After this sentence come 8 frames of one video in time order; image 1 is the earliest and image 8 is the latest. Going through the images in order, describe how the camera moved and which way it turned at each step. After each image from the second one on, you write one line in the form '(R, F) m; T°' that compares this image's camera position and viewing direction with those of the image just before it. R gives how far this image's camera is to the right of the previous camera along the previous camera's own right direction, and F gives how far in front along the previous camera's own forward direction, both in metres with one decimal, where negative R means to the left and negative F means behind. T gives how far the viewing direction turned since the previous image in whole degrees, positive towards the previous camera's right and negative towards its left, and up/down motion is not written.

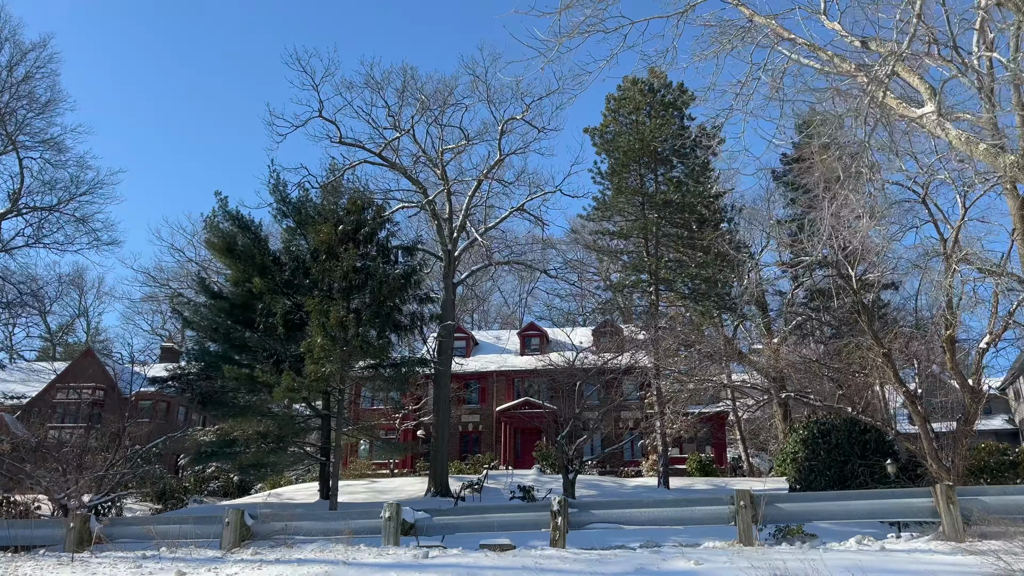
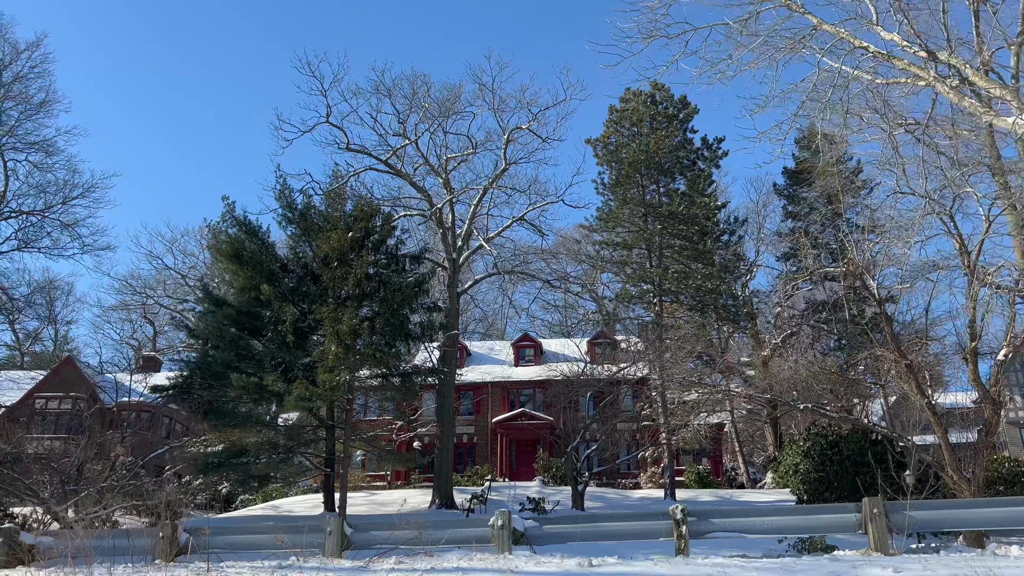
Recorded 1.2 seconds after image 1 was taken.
(-0.9, +0.1) m; +2°
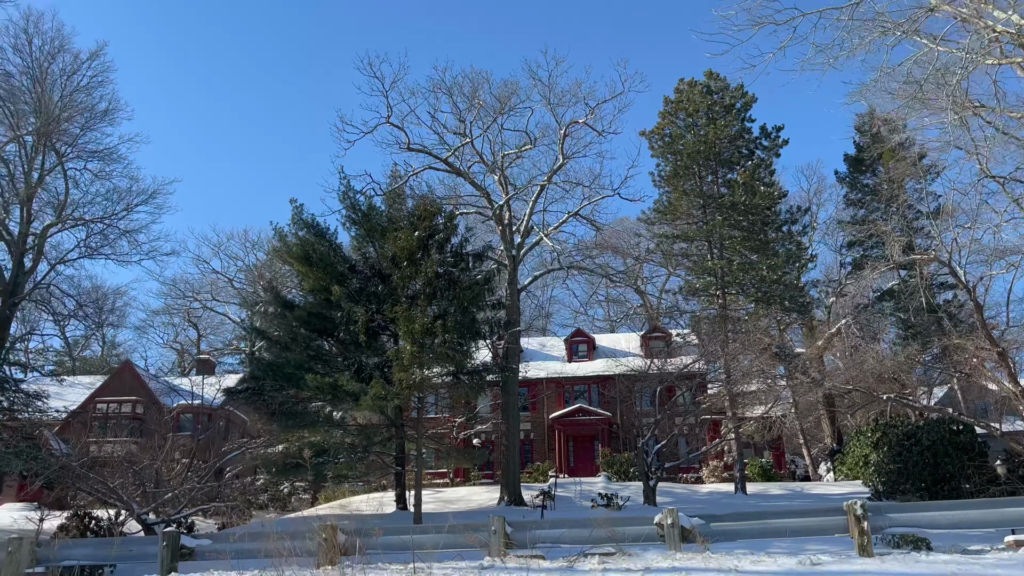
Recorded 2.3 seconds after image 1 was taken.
(-0.8, 0.0) m; -2°
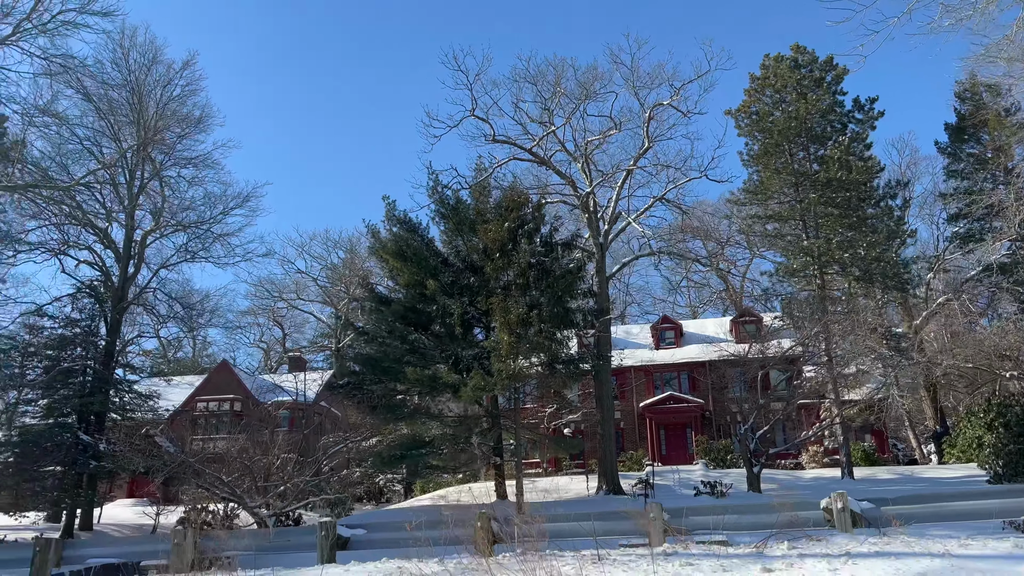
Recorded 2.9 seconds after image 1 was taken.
(-0.5, 0.0) m; -5°
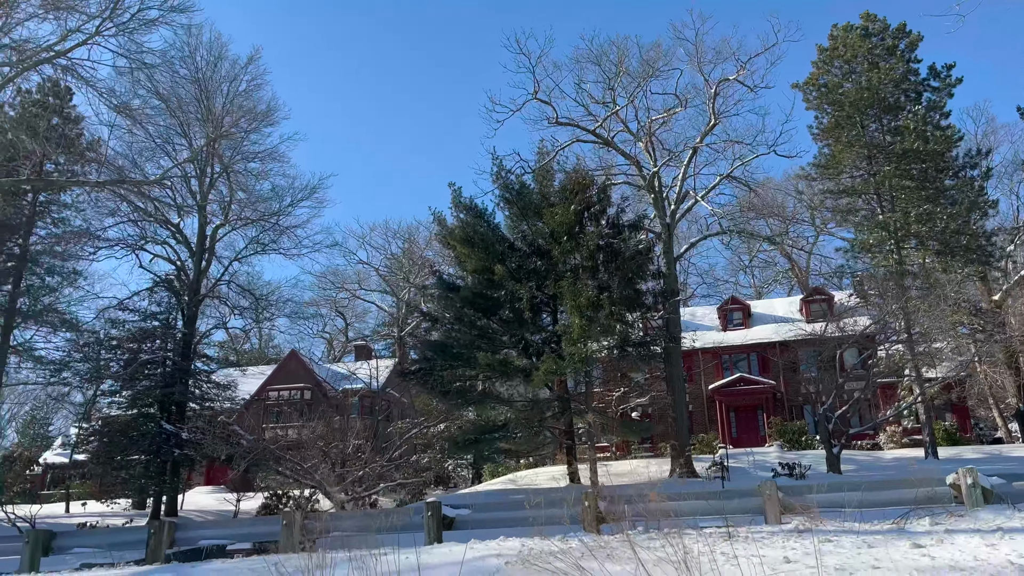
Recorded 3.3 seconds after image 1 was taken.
(-0.3, 0.0) m; -4°
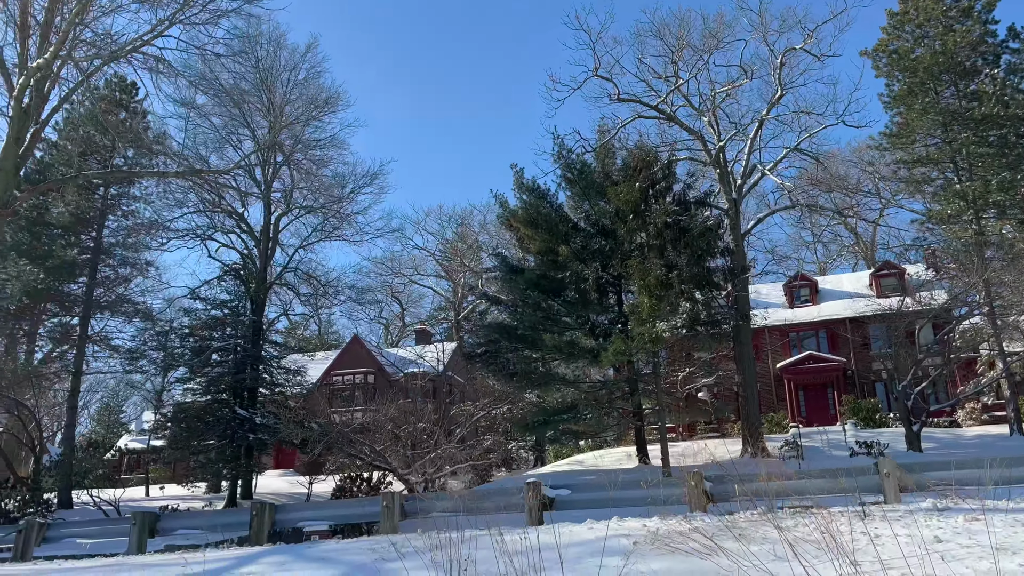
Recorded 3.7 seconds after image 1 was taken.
(-0.3, +0.1) m; -4°
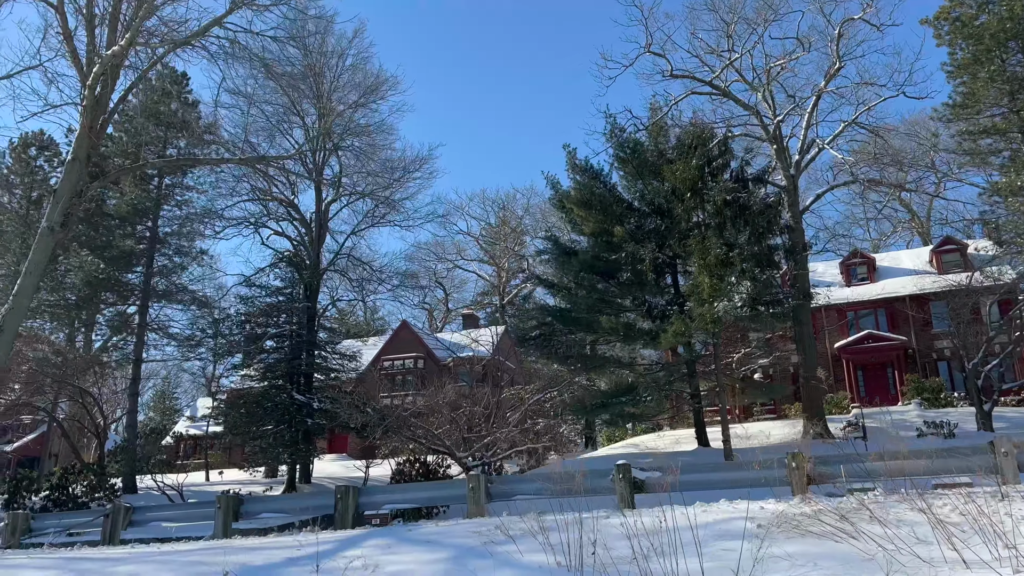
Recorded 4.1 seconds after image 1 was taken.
(-0.3, +0.1) m; -3°
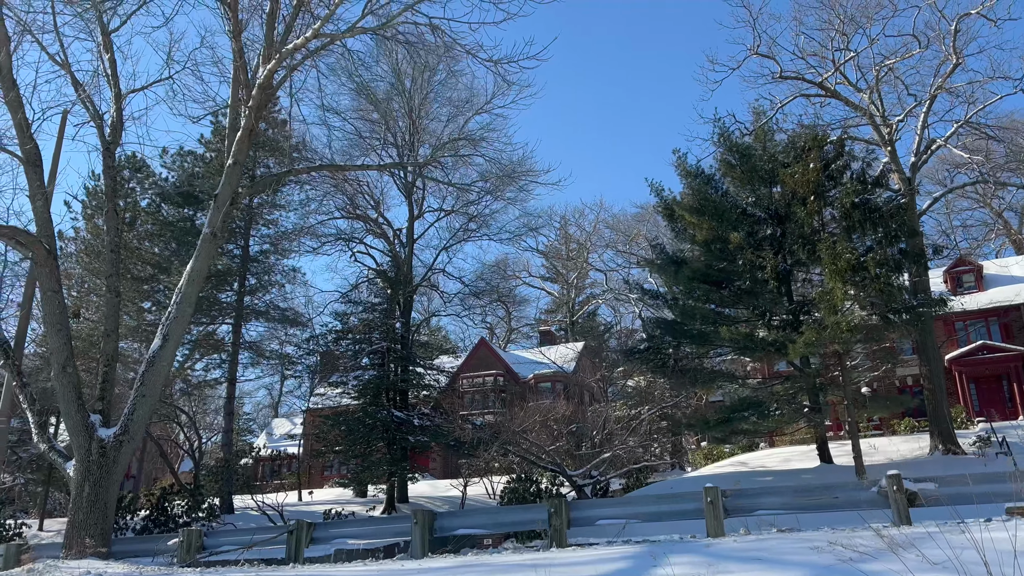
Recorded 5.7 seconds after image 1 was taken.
(-1.2, +0.4) m; -3°
